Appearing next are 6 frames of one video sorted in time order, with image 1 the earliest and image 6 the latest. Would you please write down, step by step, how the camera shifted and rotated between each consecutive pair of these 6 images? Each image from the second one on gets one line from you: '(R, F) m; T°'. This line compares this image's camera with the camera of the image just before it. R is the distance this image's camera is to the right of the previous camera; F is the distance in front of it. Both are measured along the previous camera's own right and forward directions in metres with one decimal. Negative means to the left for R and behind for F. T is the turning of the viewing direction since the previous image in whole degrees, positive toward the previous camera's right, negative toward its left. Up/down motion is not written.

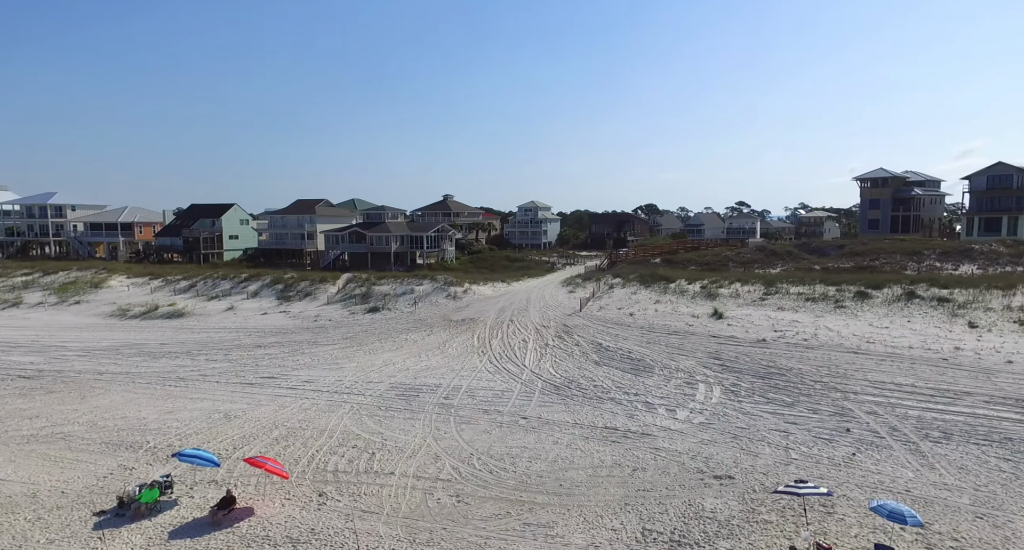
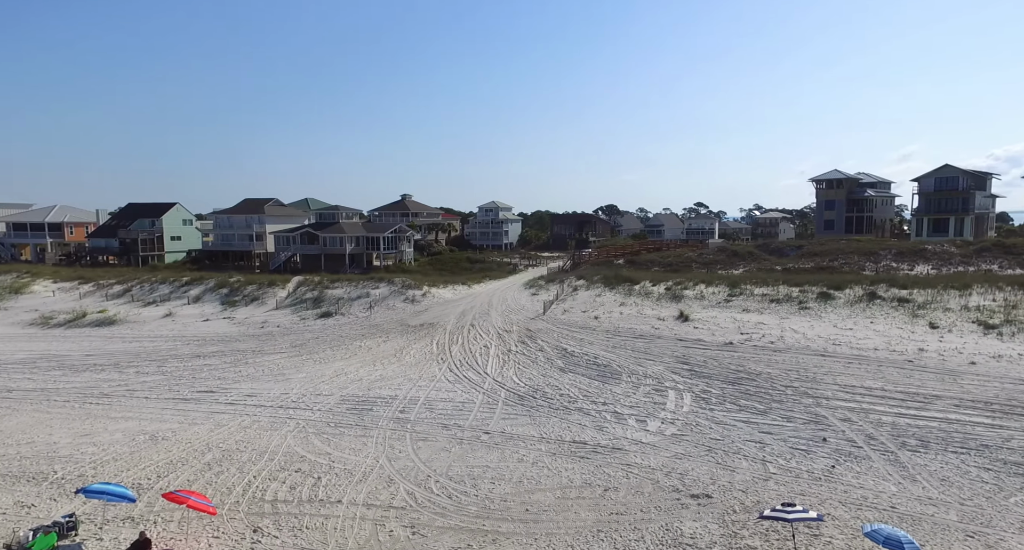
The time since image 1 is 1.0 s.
(0.0, +1.1) m; +4°
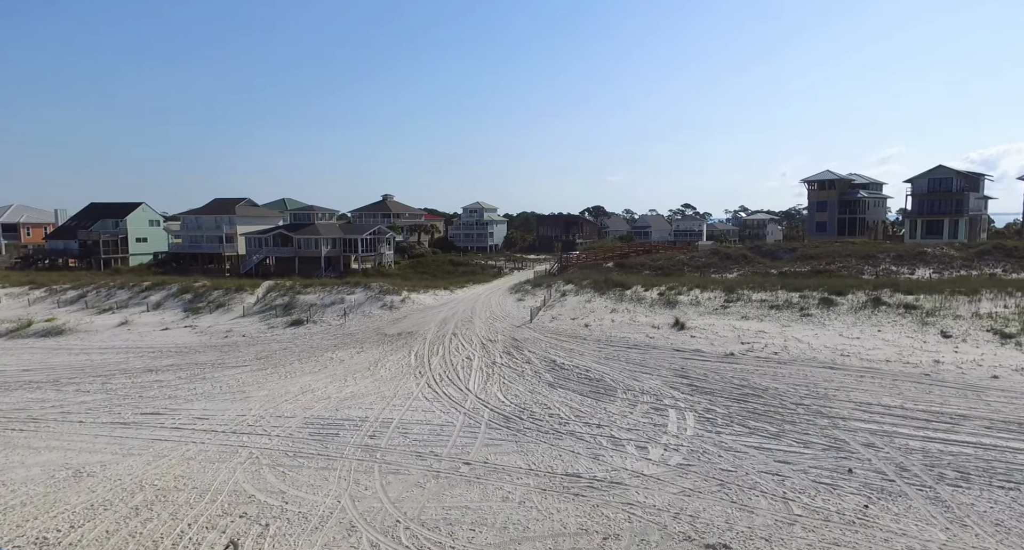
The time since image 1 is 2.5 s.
(0.0, +1.8) m; +1°
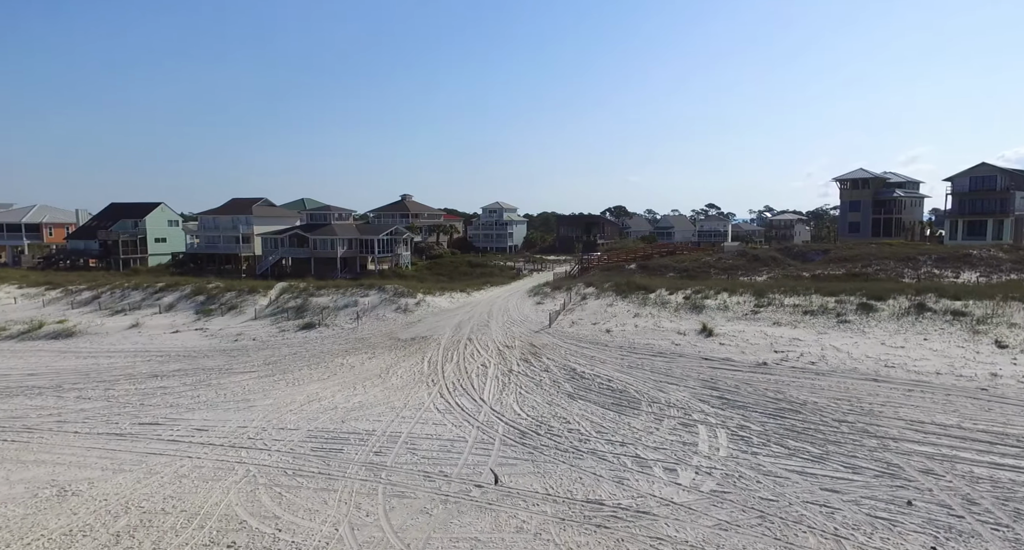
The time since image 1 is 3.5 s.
(+0.1, +1.1) m; -2°
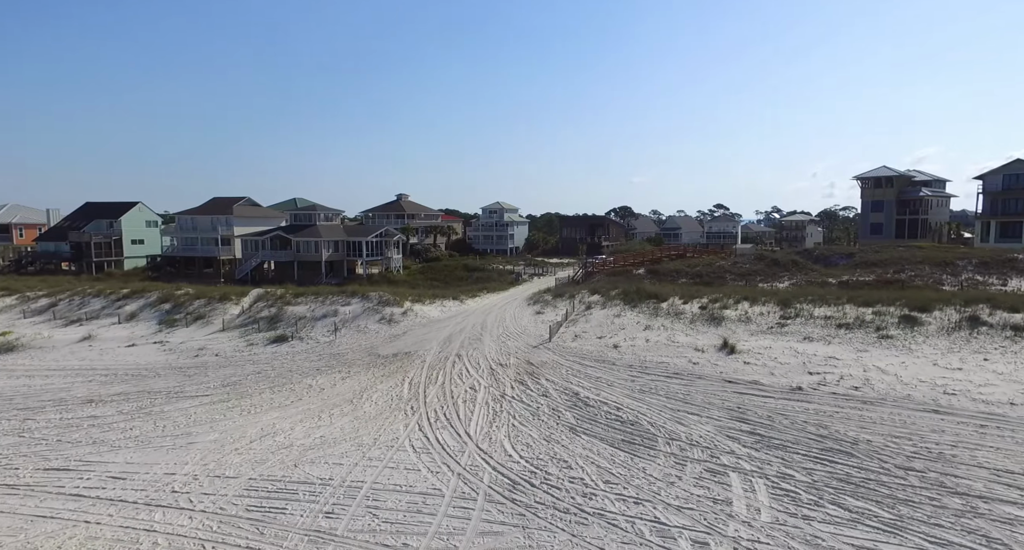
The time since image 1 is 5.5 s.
(+0.3, +2.8) m; 0°
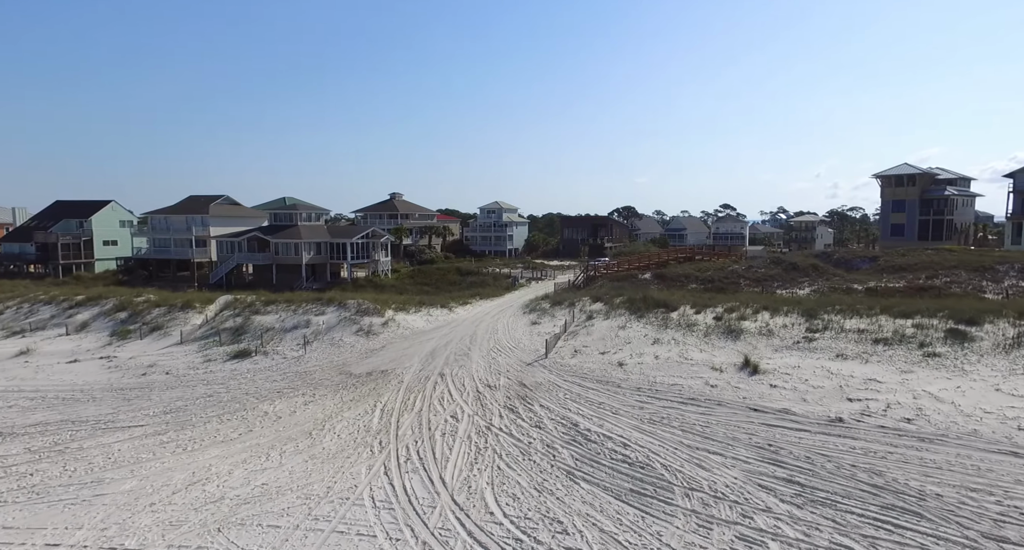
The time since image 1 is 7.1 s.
(+0.4, +2.7) m; 0°
